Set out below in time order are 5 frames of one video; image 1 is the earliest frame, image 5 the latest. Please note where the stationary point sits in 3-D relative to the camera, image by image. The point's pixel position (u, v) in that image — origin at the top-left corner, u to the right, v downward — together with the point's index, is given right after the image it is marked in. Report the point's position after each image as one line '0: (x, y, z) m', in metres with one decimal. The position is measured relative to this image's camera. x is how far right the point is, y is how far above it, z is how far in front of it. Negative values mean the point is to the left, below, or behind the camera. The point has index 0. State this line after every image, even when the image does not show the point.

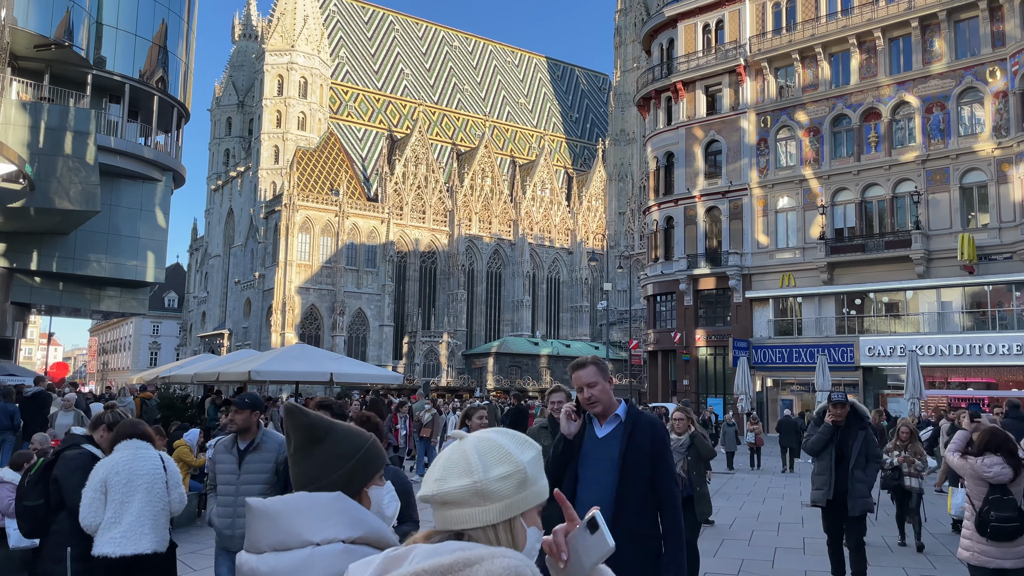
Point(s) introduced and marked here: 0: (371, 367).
0: (-3.1, -1.8, +17.7) m
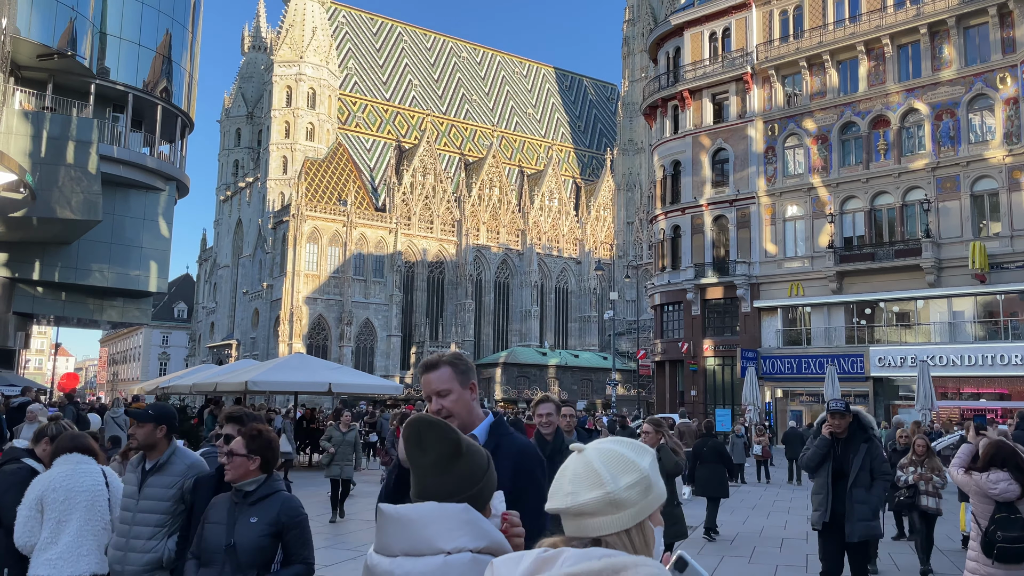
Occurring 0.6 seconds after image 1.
0: (-3.1, -2.0, +17.5) m
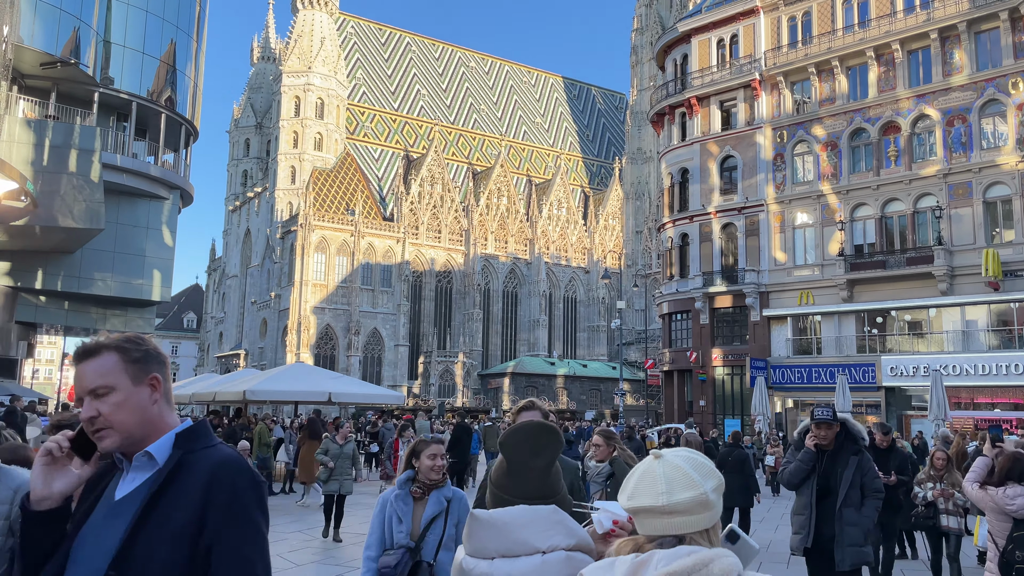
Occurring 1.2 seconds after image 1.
0: (-3.0, -2.1, +17.2) m
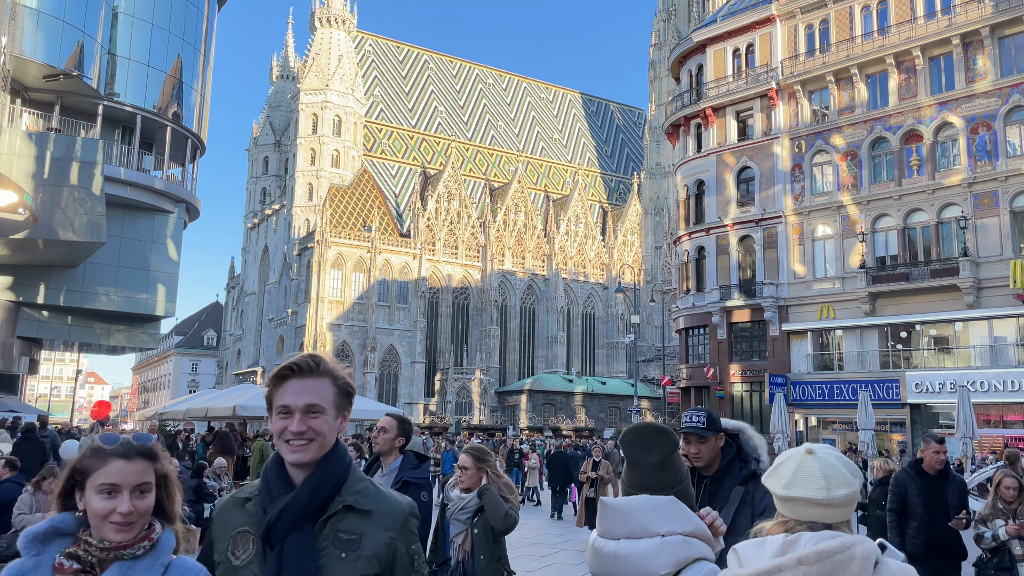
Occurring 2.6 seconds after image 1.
0: (-2.9, -2.4, +16.7) m
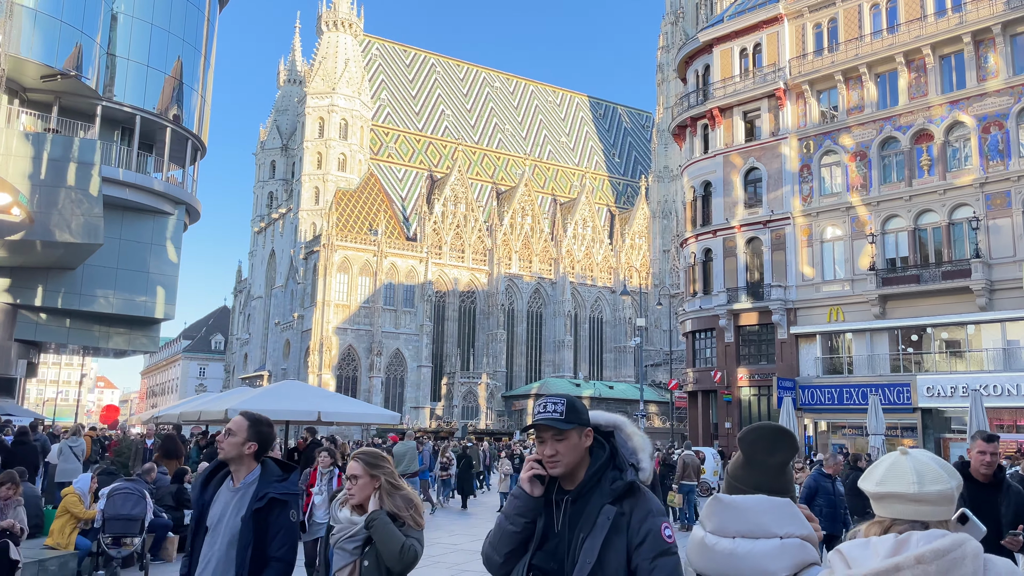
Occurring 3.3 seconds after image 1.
0: (-2.9, -2.4, +16.3) m
